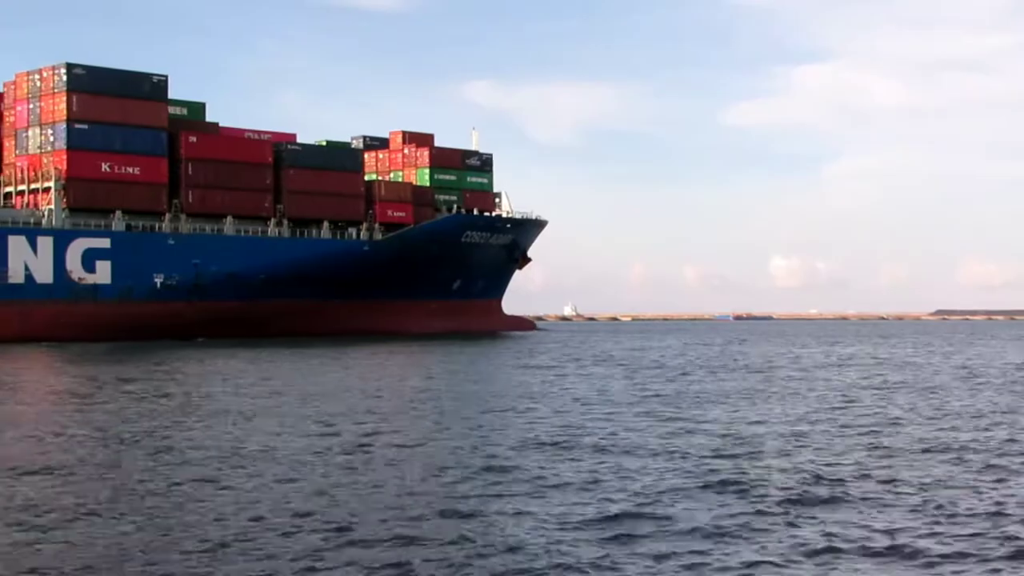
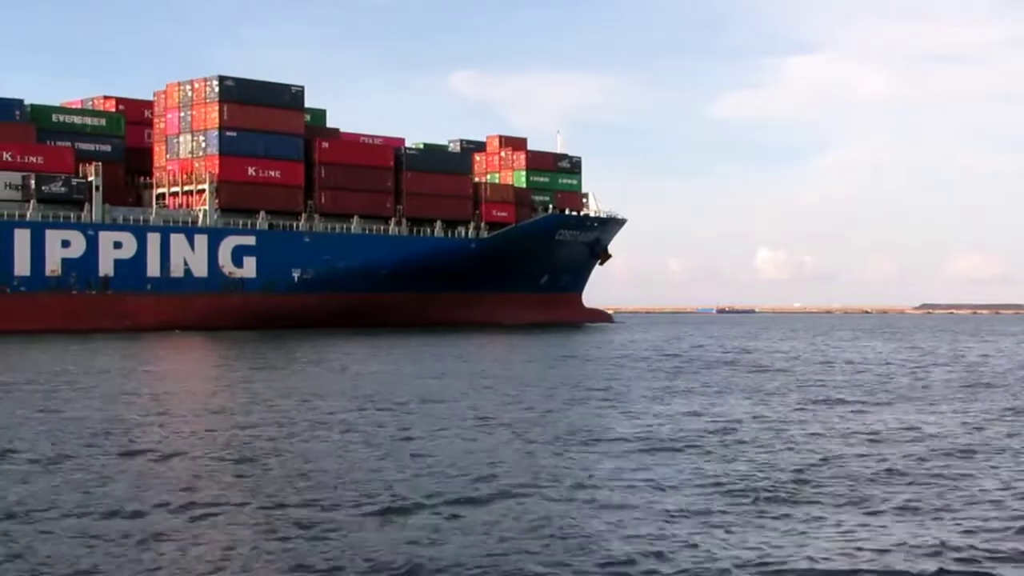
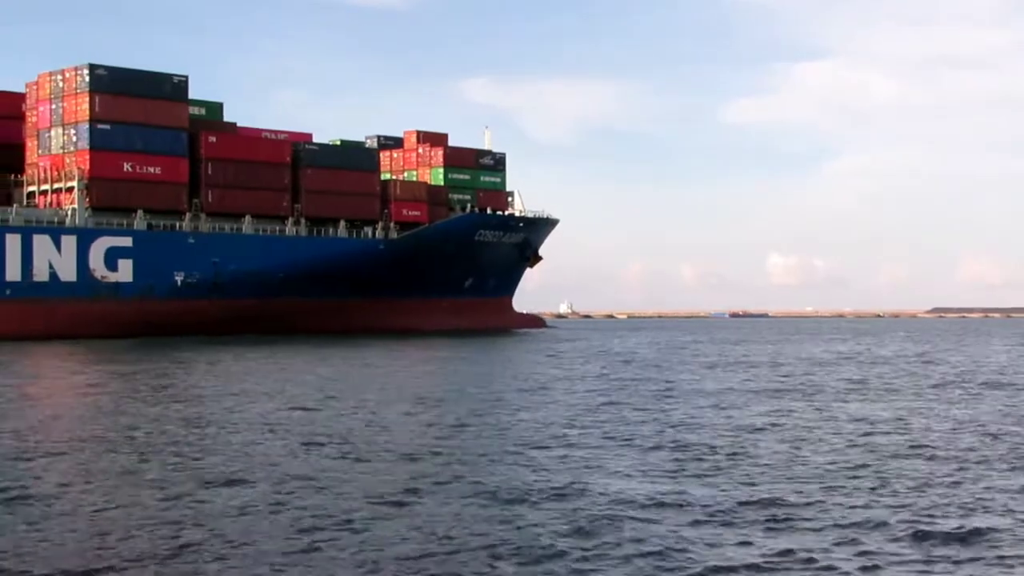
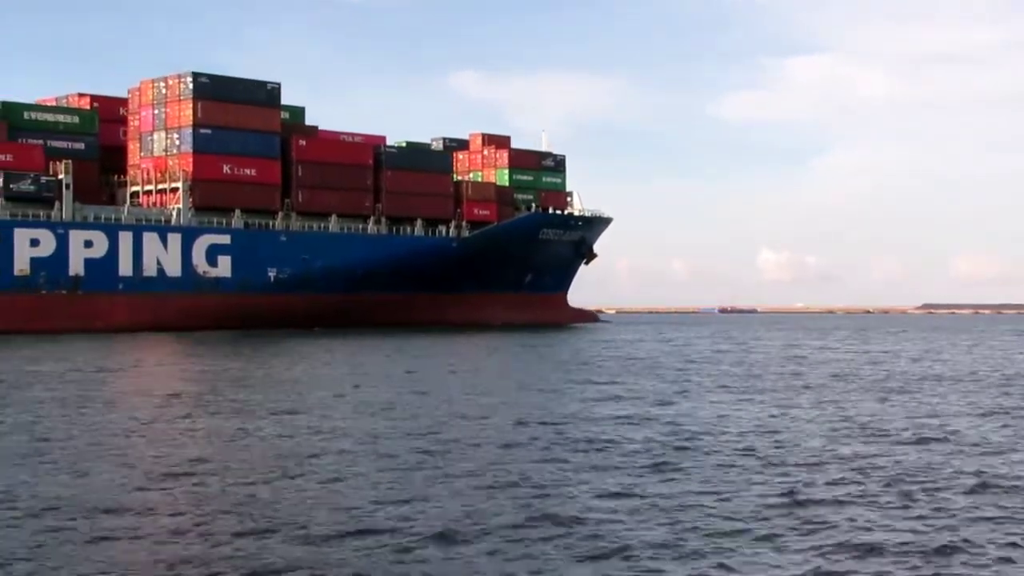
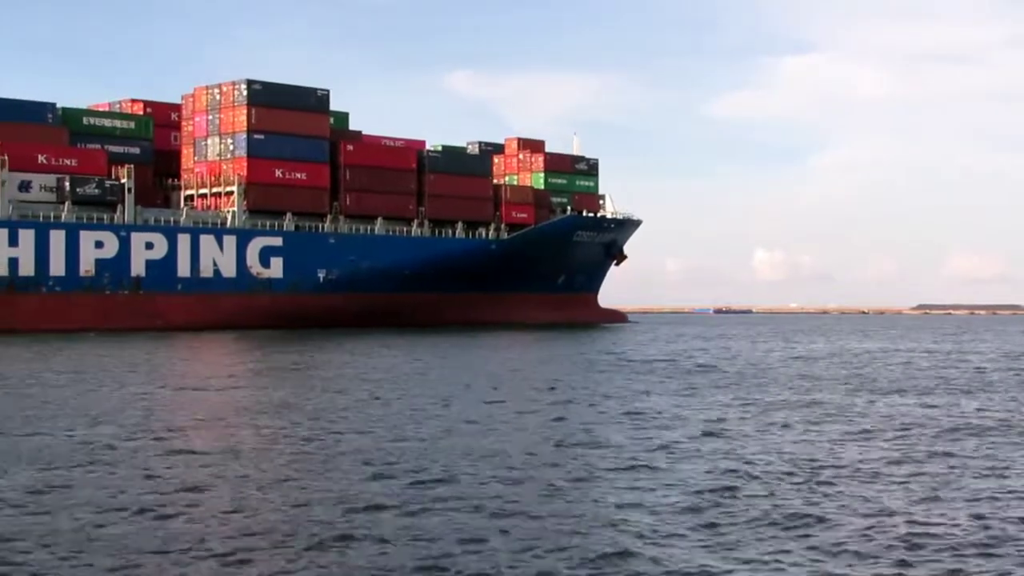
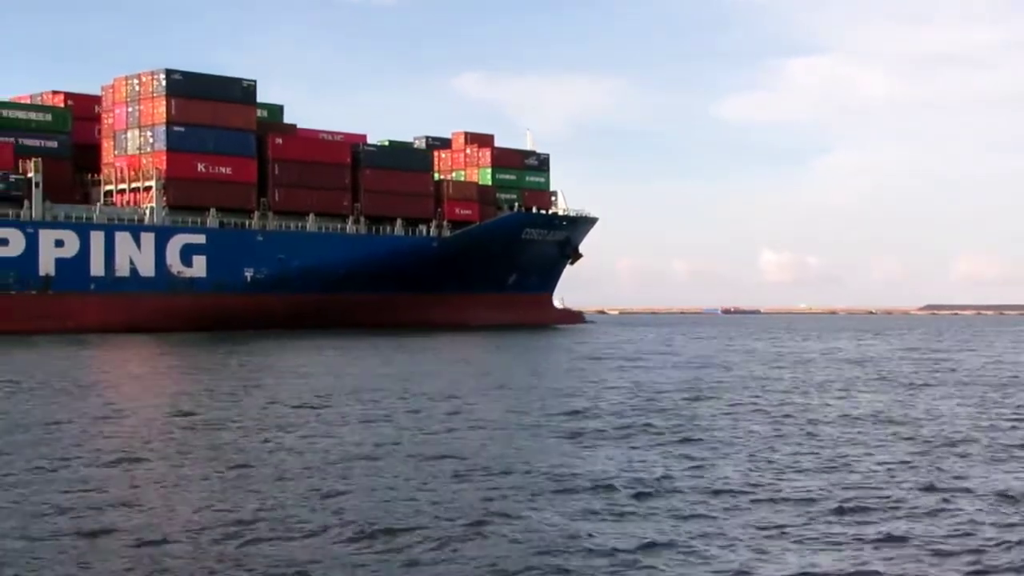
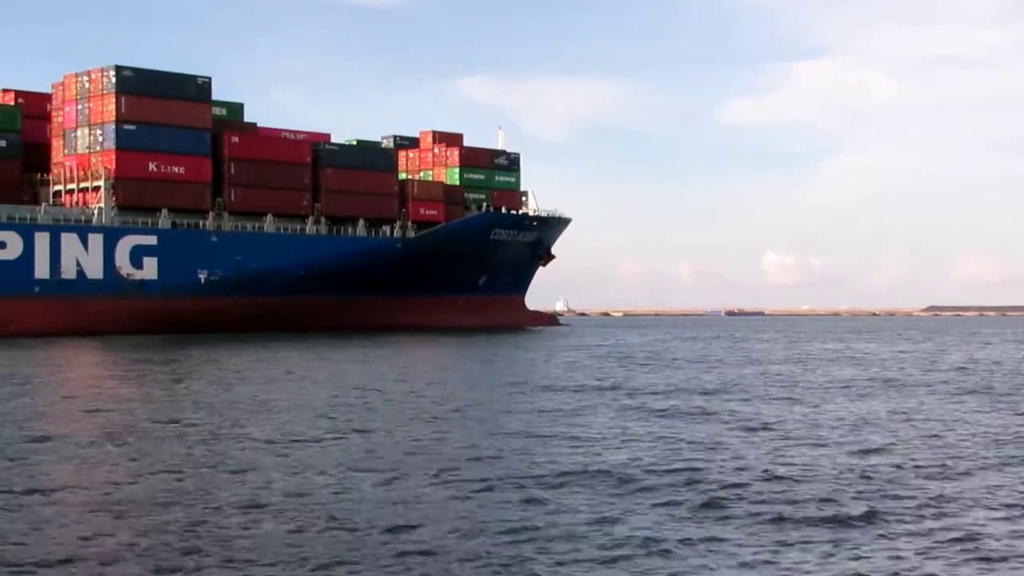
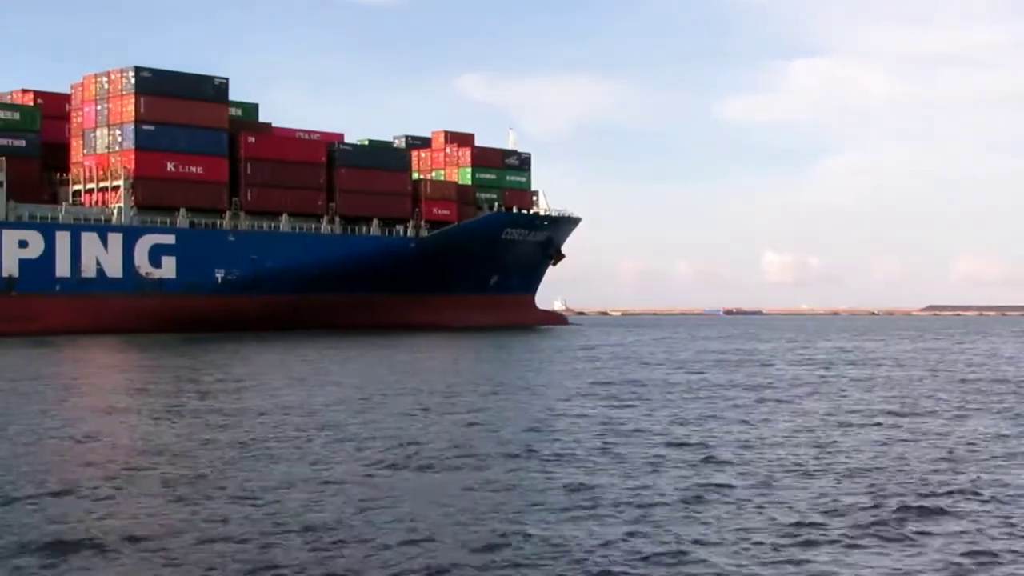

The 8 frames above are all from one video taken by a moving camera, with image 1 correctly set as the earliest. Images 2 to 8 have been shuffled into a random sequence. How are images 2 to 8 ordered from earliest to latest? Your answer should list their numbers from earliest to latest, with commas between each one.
3, 7, 8, 6, 4, 2, 5
